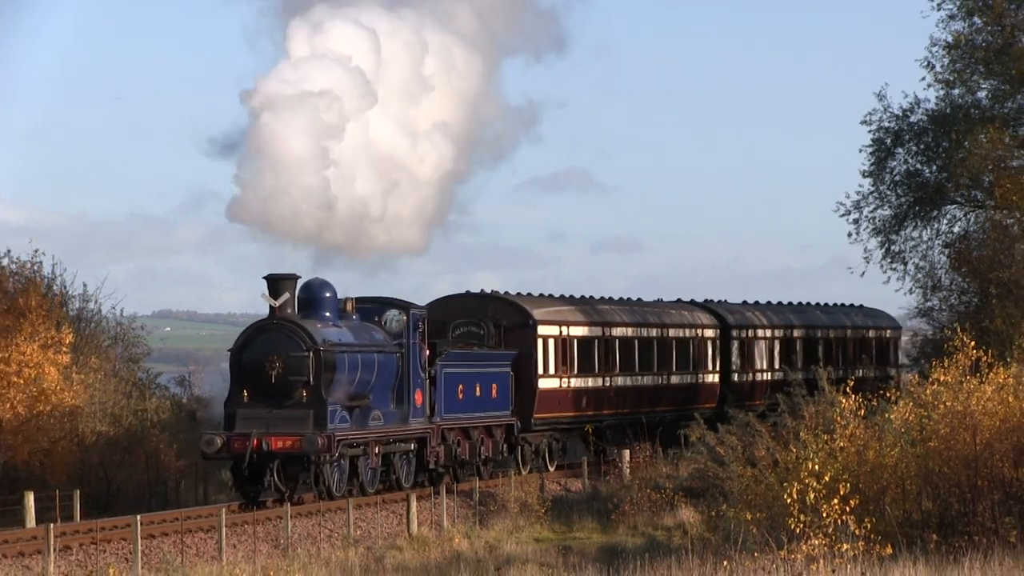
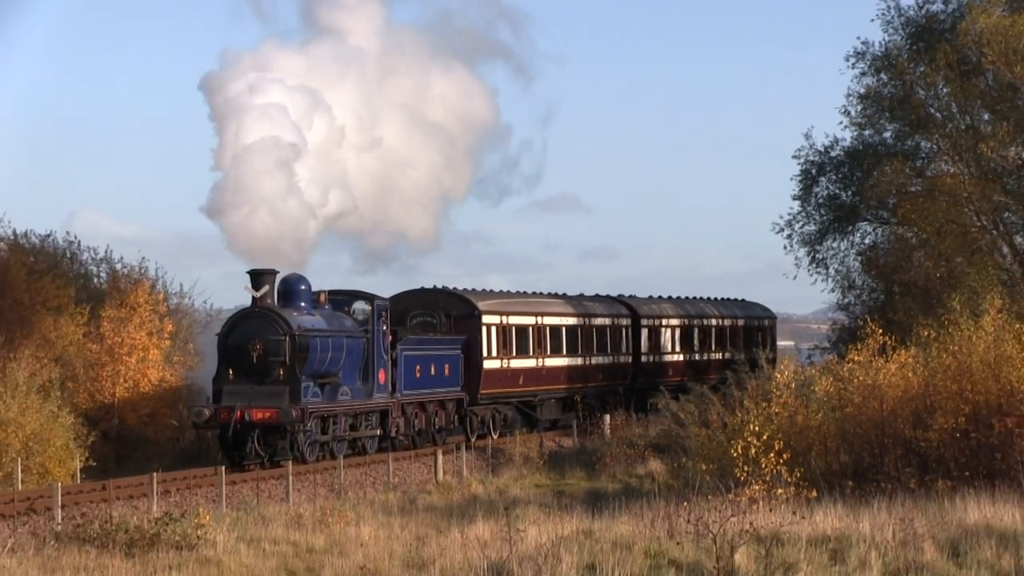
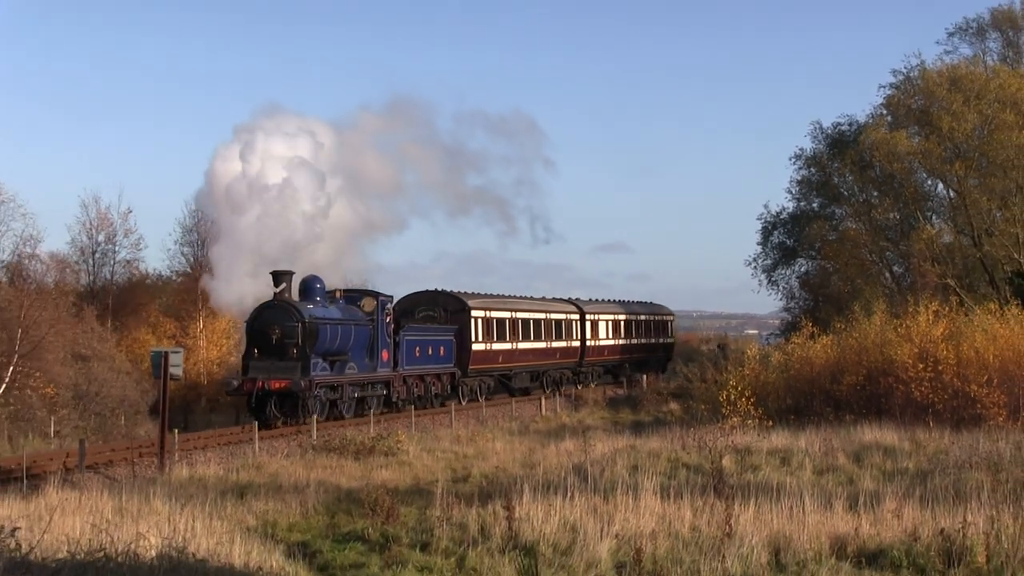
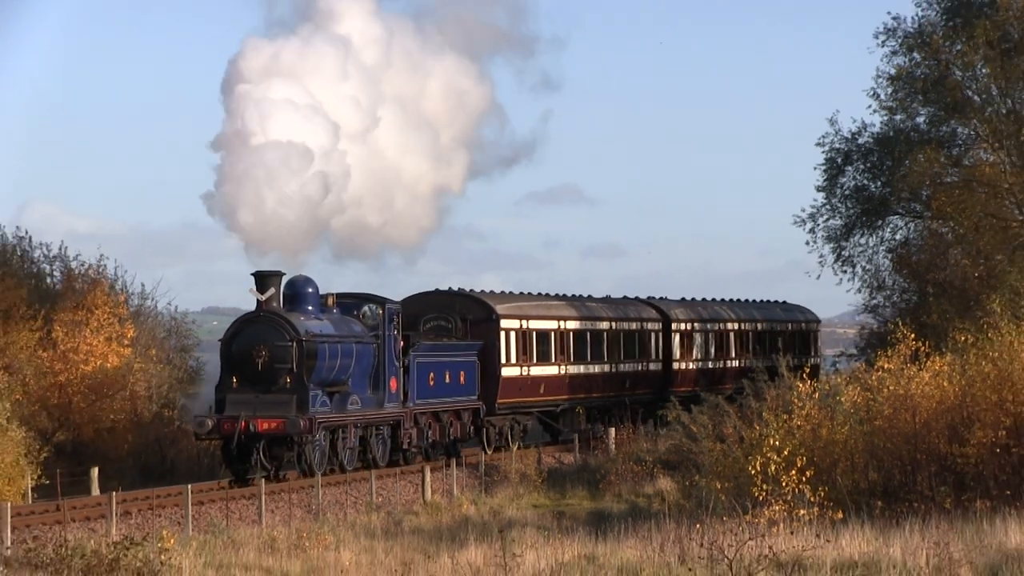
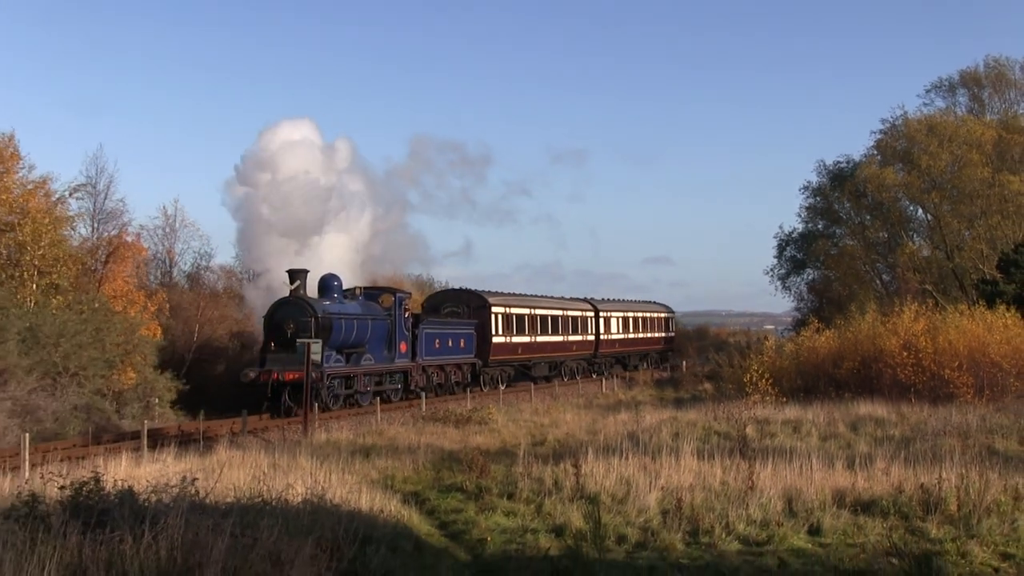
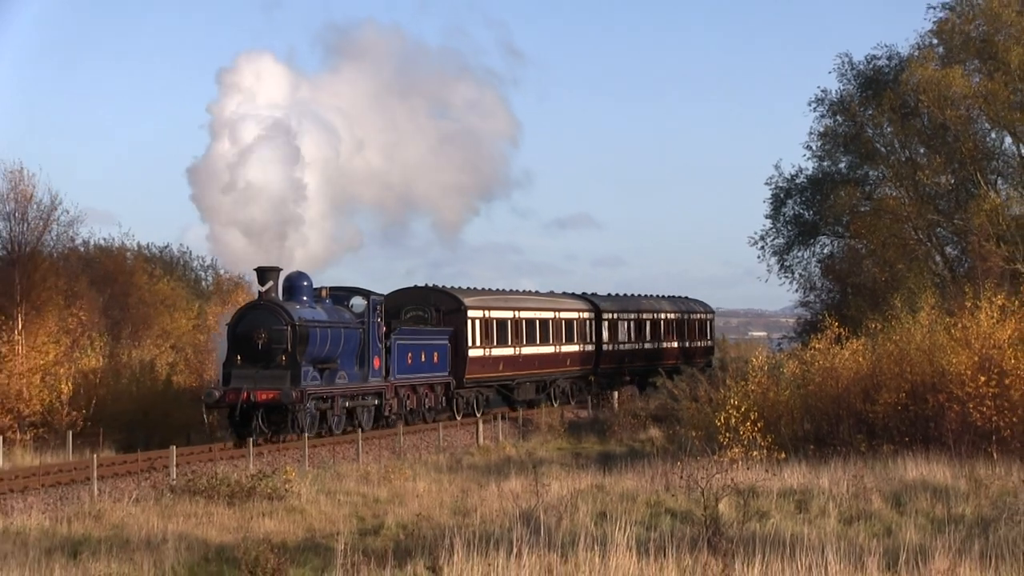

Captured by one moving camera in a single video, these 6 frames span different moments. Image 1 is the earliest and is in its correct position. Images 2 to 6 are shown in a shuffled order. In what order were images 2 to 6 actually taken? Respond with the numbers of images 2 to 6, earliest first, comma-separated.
4, 2, 6, 3, 5
